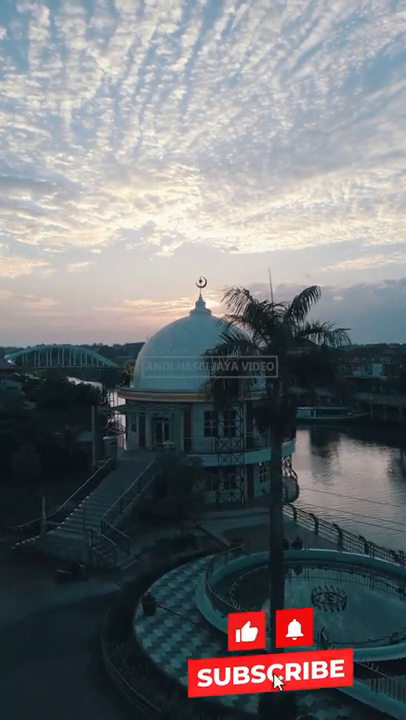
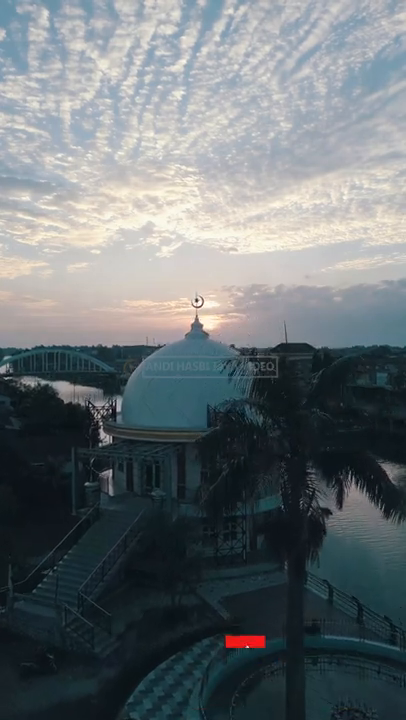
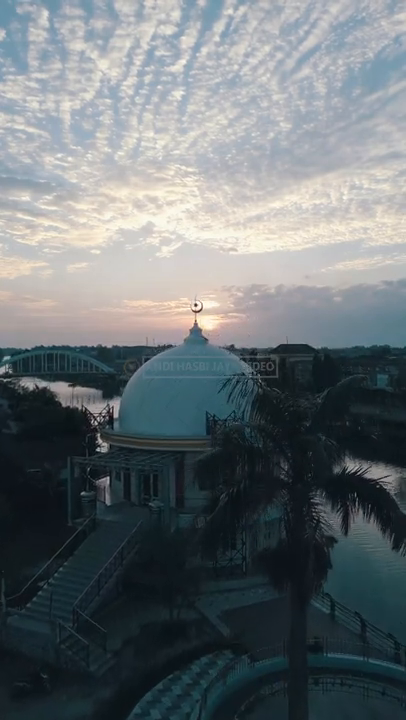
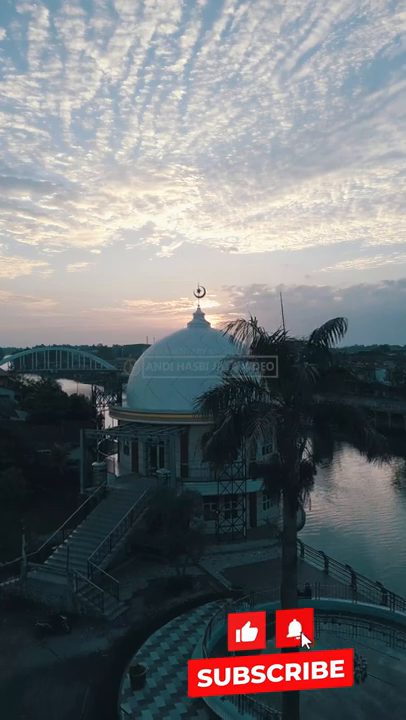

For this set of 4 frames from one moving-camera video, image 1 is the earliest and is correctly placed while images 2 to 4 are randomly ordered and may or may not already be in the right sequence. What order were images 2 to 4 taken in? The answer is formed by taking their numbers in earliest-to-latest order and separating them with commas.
4, 2, 3
